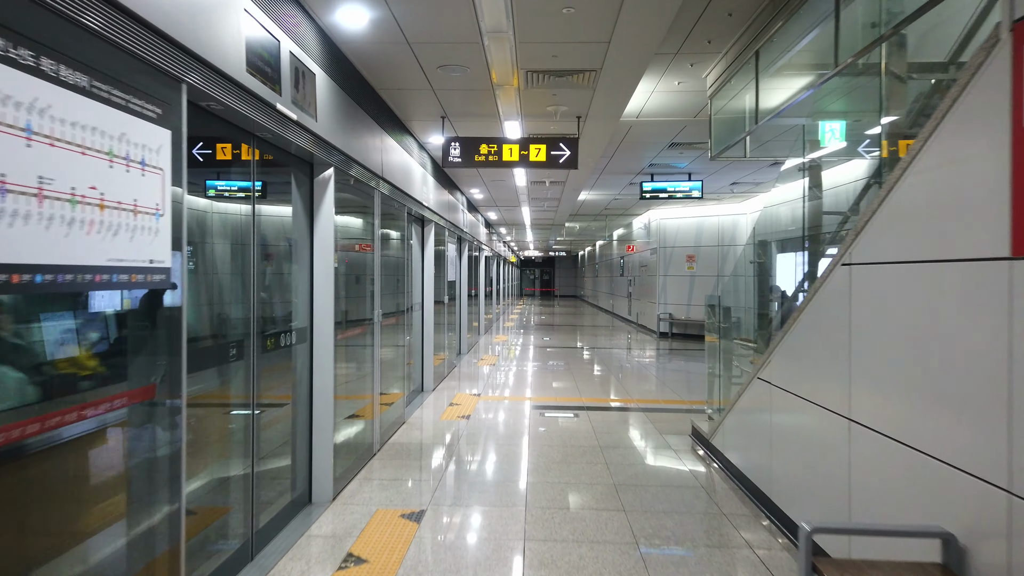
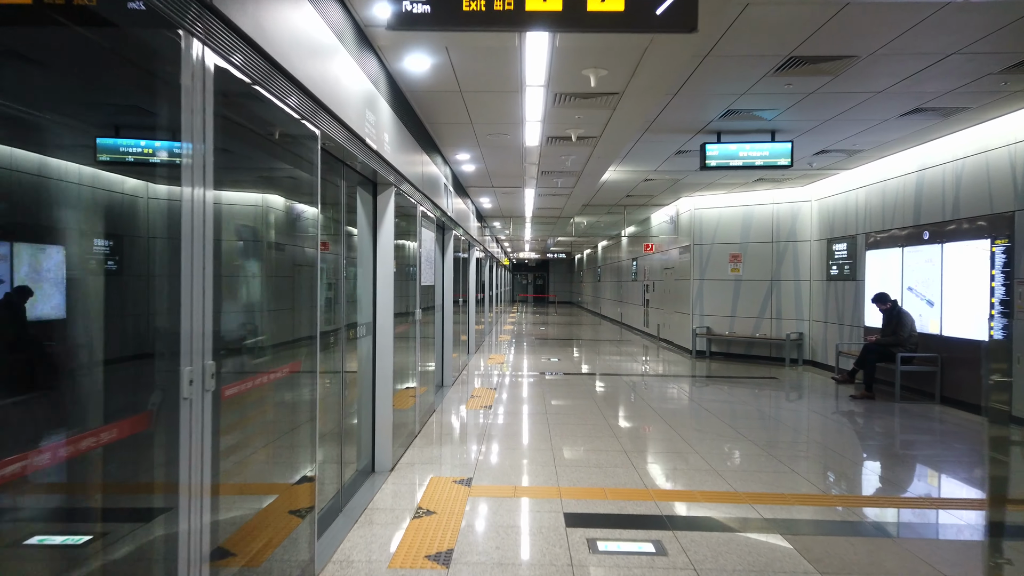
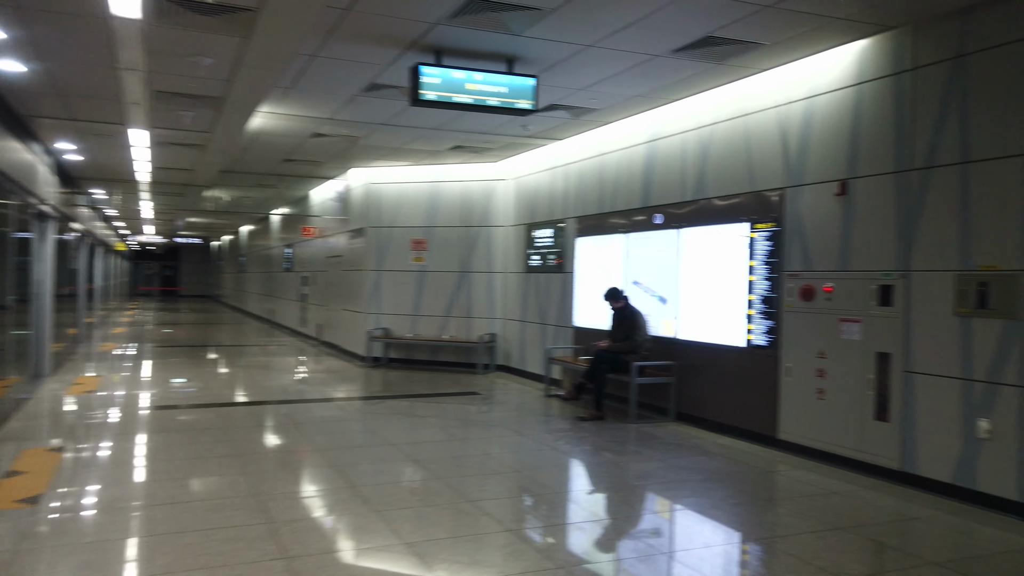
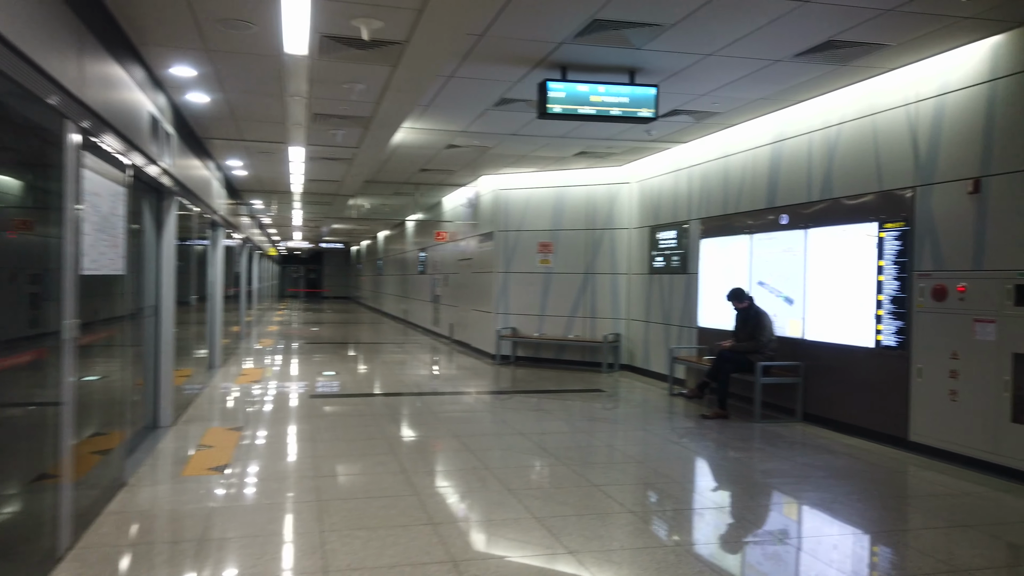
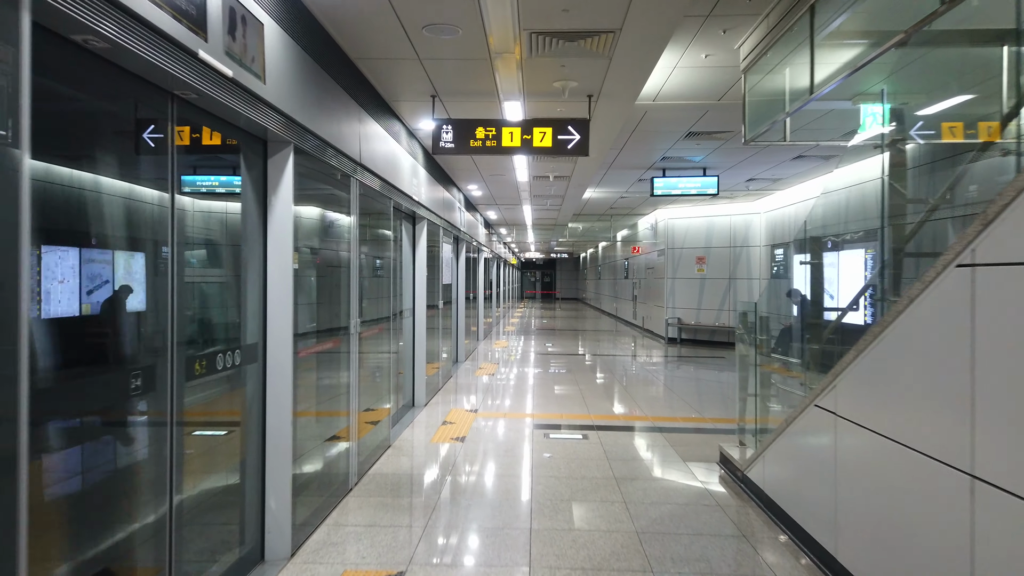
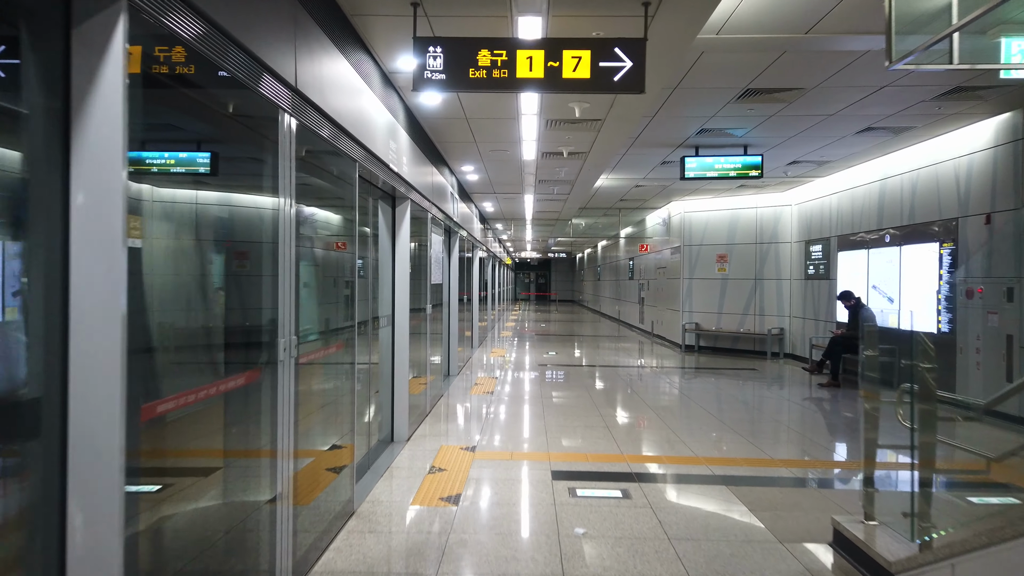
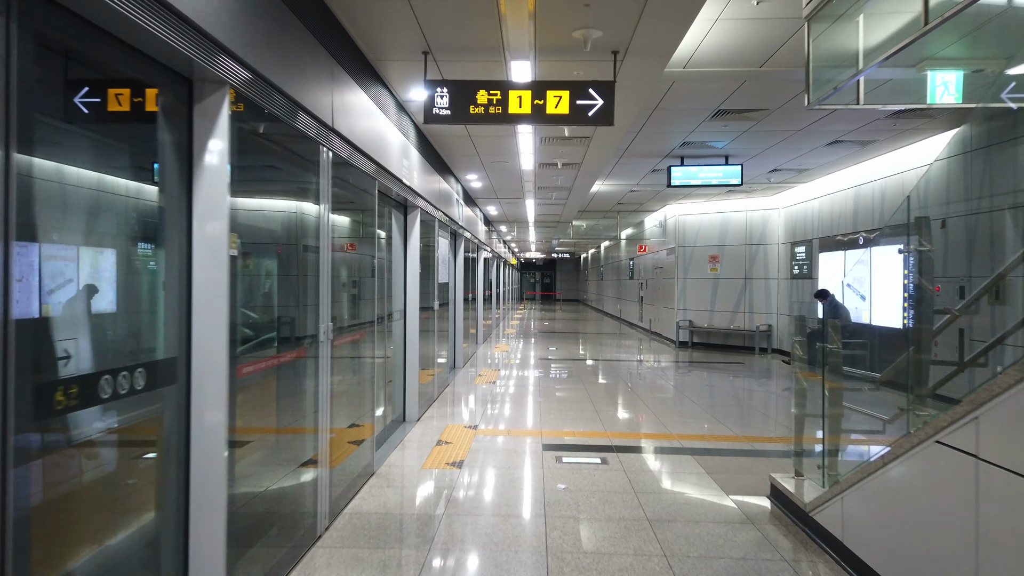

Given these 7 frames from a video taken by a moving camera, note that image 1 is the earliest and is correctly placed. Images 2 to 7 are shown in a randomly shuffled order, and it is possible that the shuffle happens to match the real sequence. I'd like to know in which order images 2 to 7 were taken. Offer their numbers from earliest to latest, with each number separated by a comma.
5, 7, 6, 2, 4, 3
